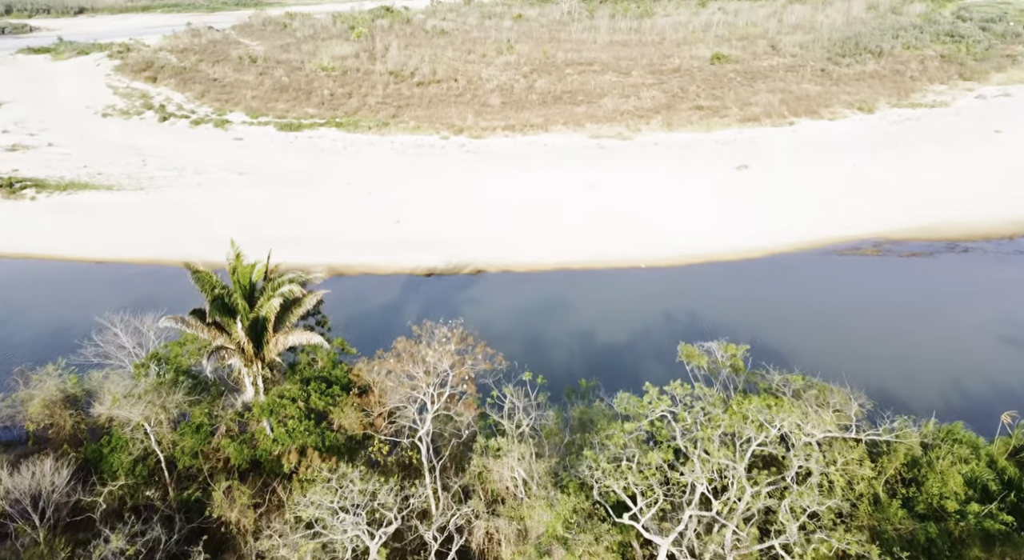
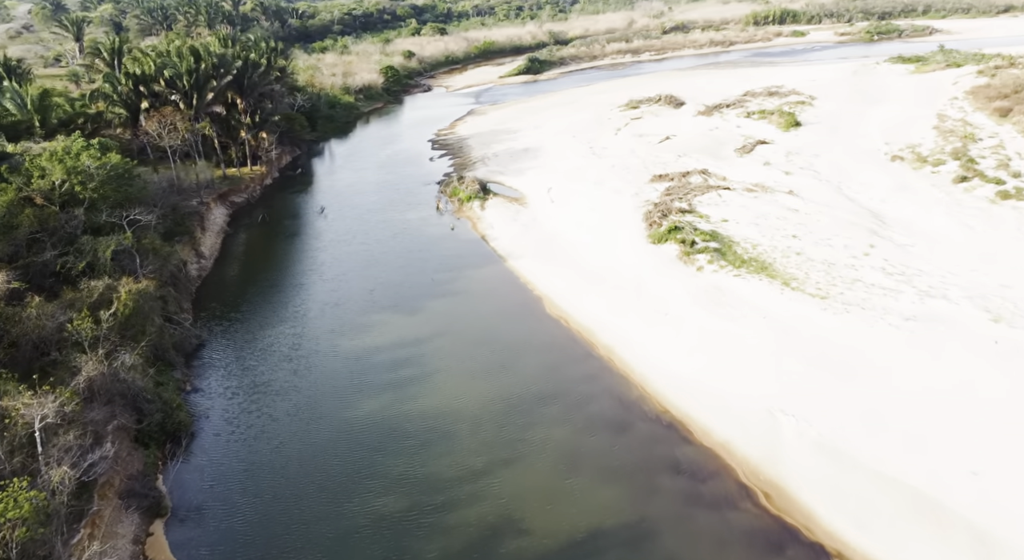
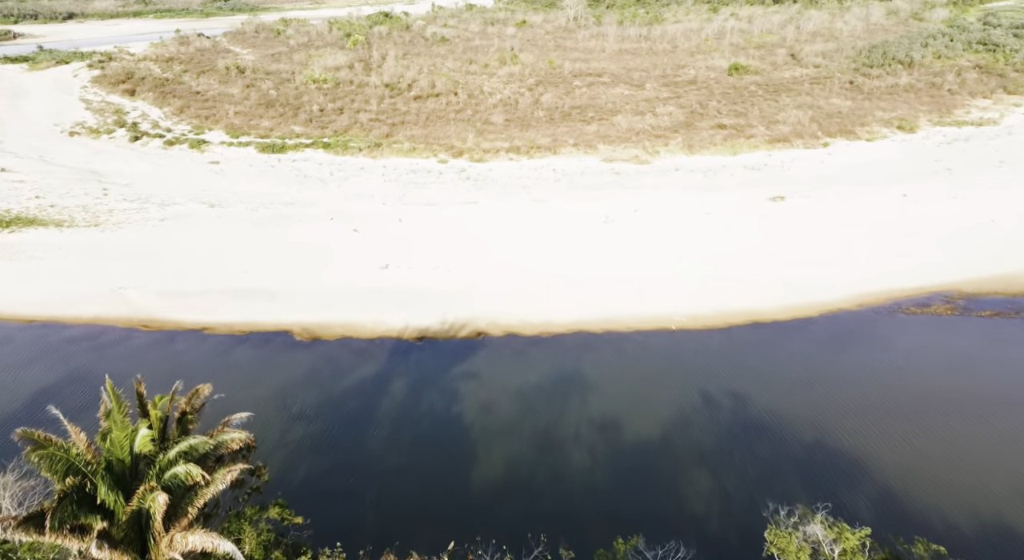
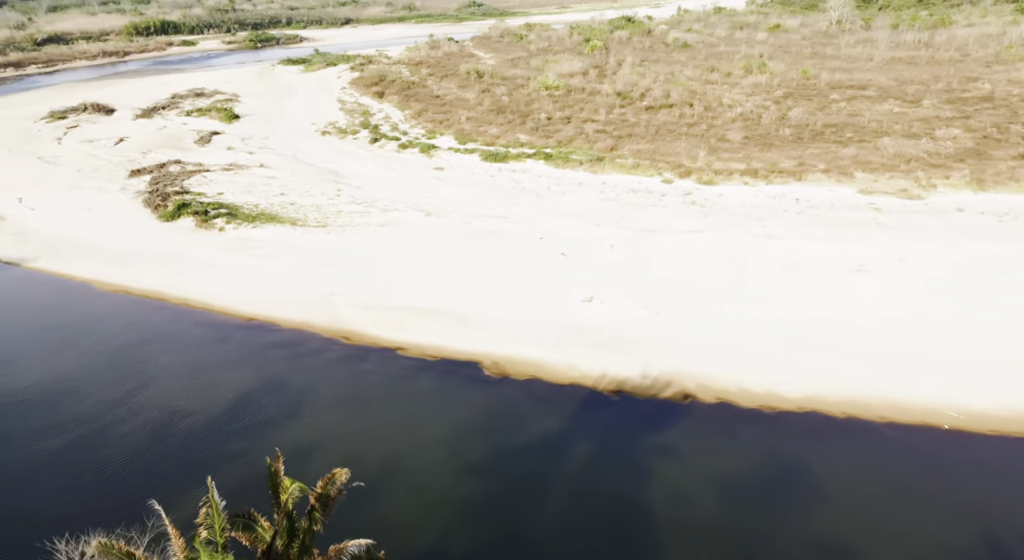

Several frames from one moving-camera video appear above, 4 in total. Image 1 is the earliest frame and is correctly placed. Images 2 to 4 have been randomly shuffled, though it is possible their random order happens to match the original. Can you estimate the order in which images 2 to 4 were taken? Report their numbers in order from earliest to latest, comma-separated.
3, 4, 2
